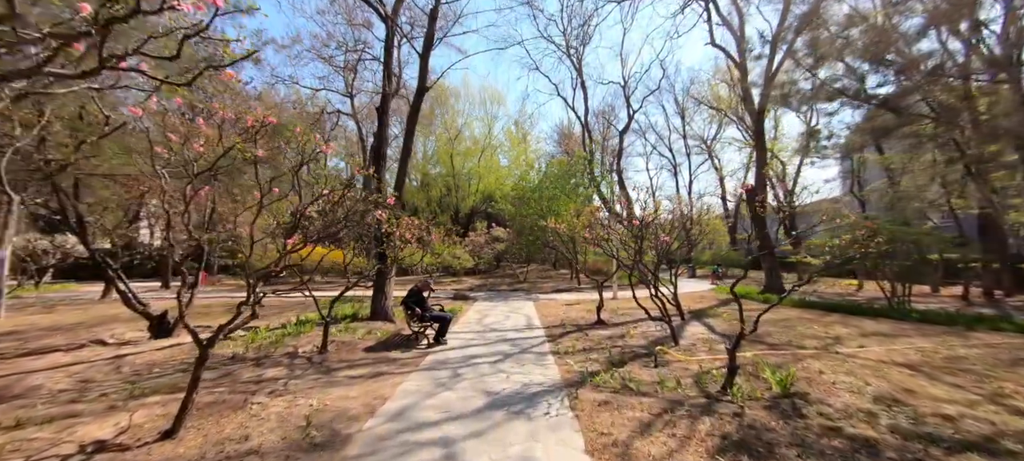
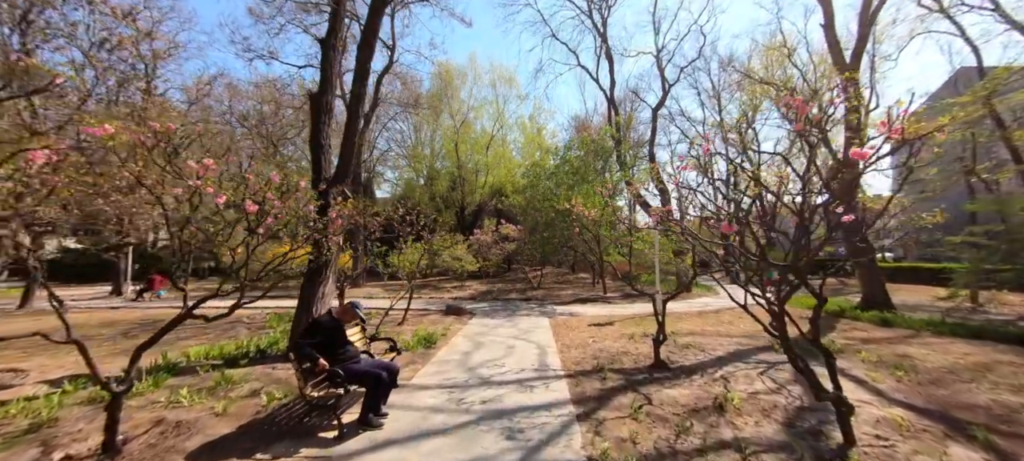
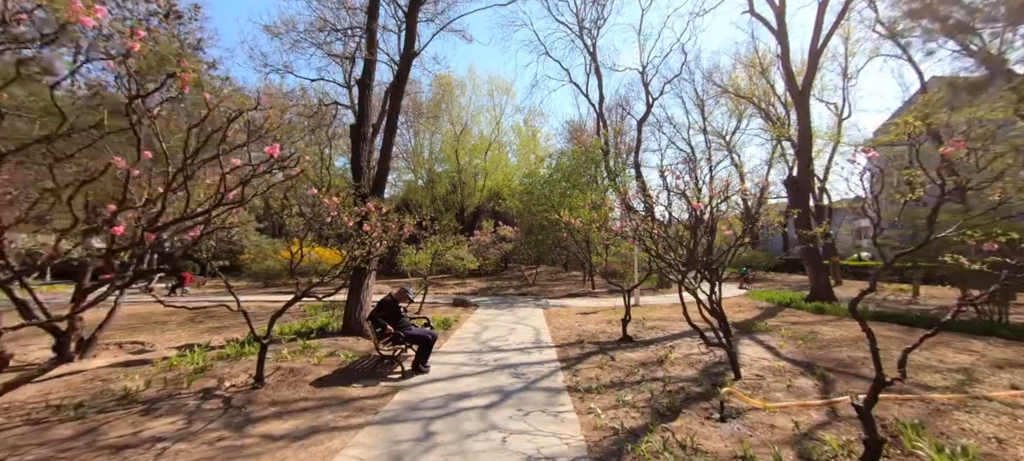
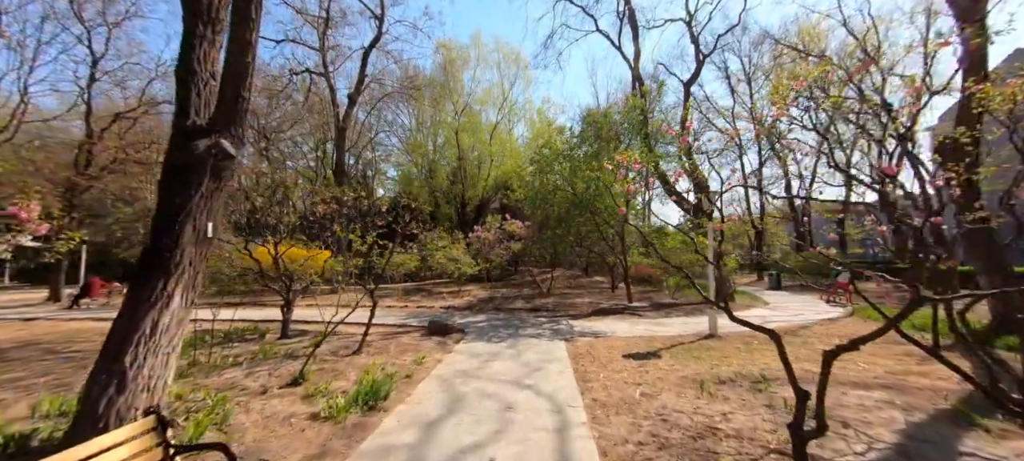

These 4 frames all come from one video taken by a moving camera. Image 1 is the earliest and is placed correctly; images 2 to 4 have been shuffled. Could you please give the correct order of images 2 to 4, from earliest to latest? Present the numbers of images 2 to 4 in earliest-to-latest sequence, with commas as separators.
3, 2, 4
